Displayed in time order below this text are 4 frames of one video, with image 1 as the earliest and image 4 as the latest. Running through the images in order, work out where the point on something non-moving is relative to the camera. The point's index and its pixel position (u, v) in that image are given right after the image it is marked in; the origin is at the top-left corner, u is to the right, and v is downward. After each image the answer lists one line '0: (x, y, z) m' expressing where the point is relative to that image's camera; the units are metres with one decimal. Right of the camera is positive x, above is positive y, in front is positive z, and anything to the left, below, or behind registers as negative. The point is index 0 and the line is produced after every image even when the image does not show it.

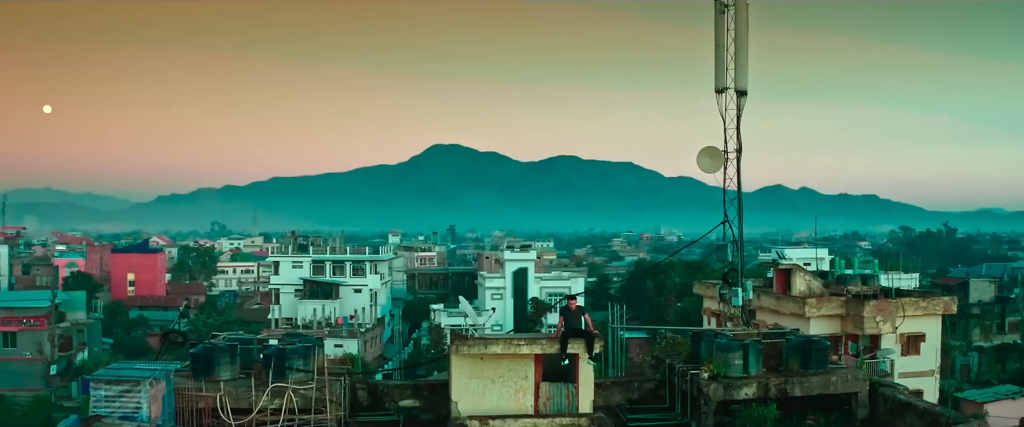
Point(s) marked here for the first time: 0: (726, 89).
0: (+5.5, +3.1, +19.1) m
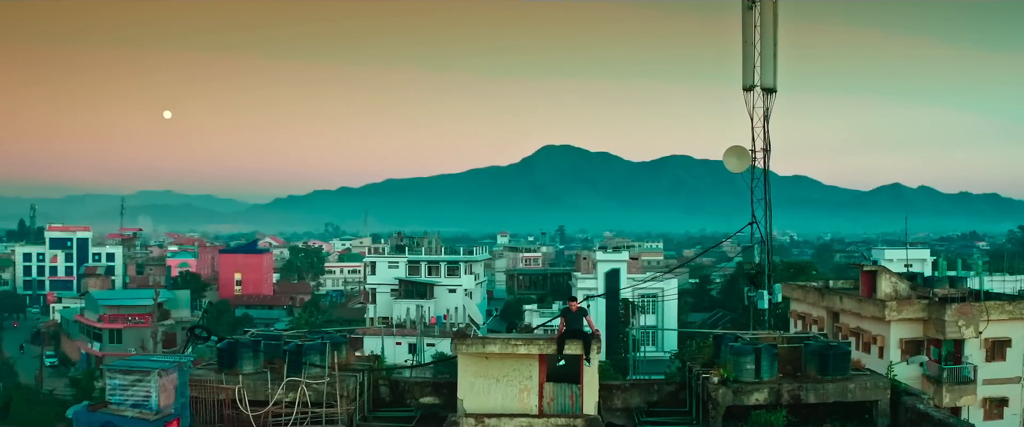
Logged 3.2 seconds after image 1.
0: (+6.0, +3.1, +18.6) m
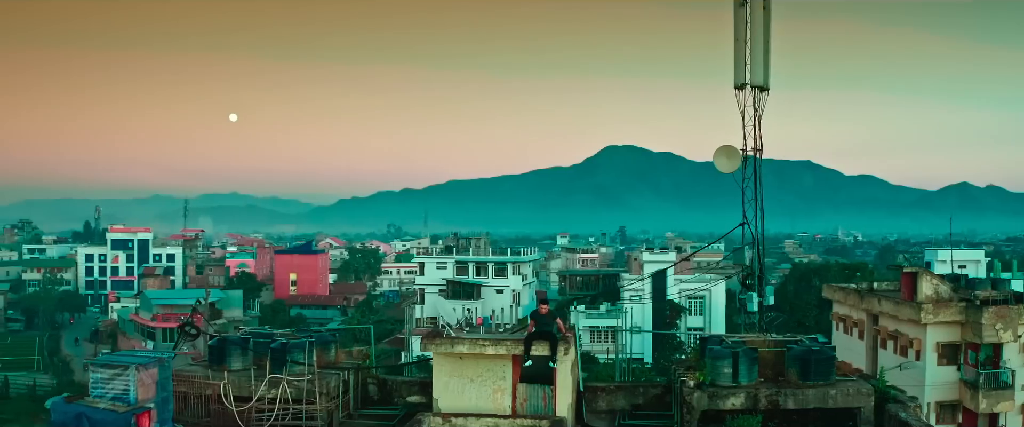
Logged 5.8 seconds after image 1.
0: (+5.6, +3.1, +18.4) m
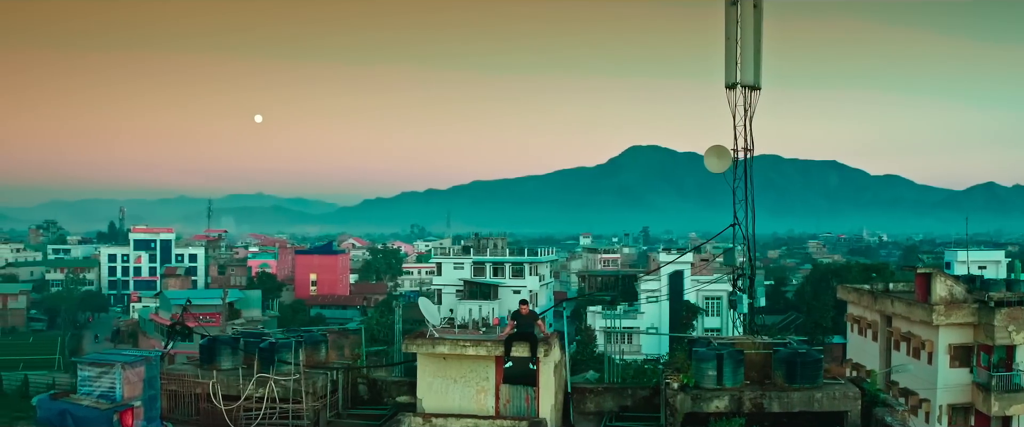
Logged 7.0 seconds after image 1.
0: (+5.4, +3.1, +18.3) m
